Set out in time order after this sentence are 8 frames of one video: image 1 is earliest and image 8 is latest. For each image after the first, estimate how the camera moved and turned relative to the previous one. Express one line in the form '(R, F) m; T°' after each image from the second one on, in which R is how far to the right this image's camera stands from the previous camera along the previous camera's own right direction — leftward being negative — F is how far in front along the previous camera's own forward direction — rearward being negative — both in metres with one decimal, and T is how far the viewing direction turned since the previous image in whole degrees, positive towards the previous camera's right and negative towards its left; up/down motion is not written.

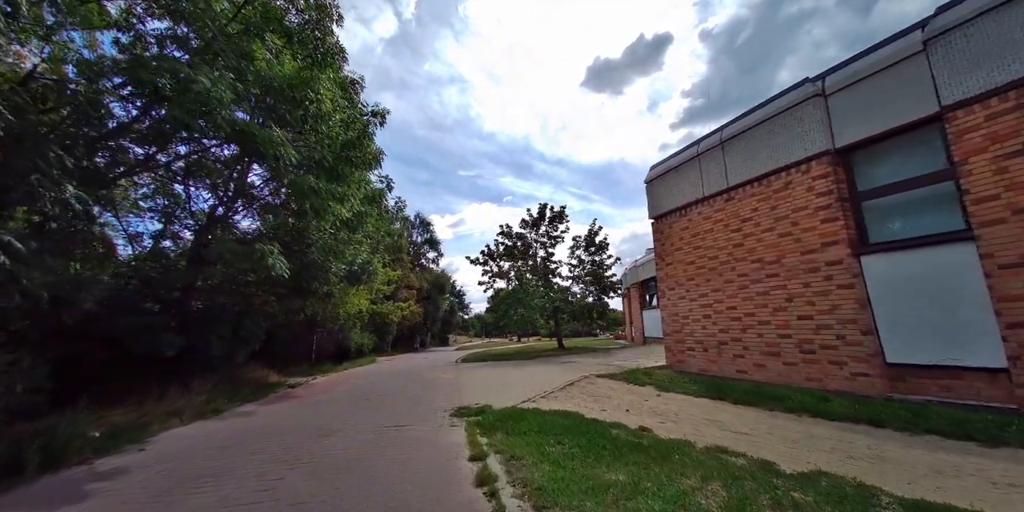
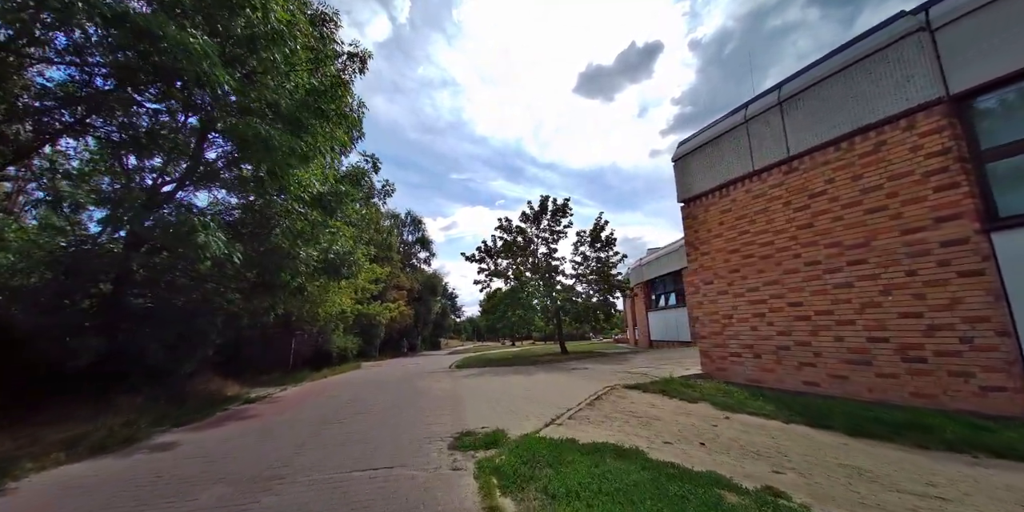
(-0.4, +1.7) m; +1°
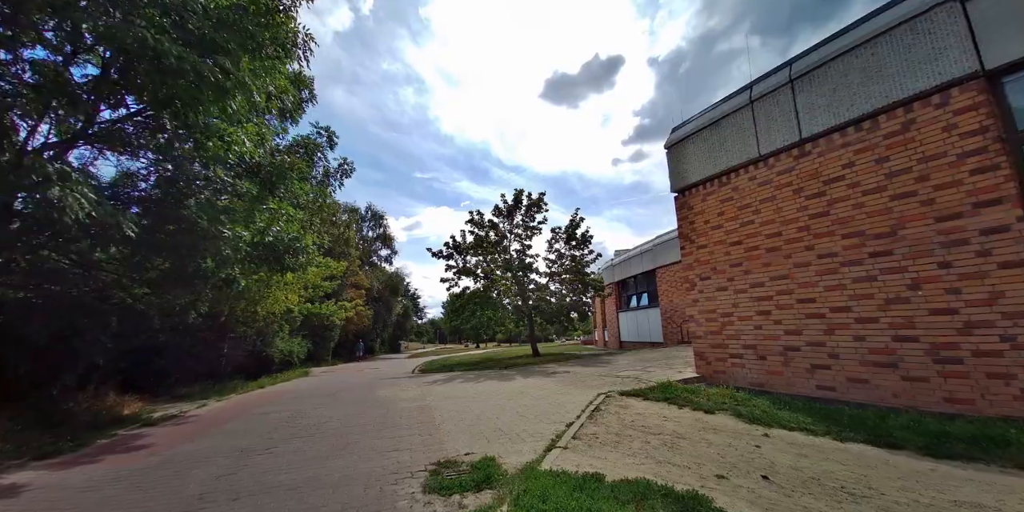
(-0.4, +1.2) m; +6°
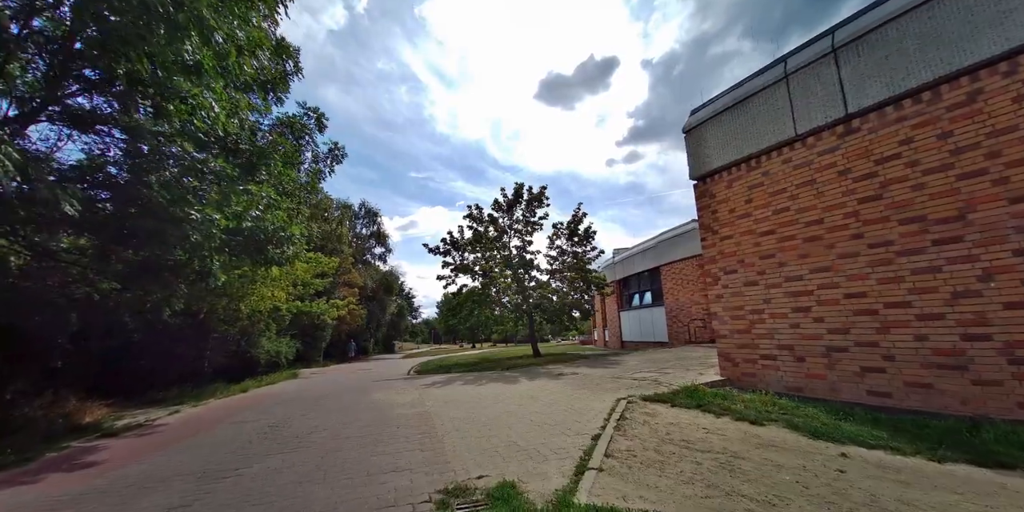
(-0.3, +0.7) m; +1°
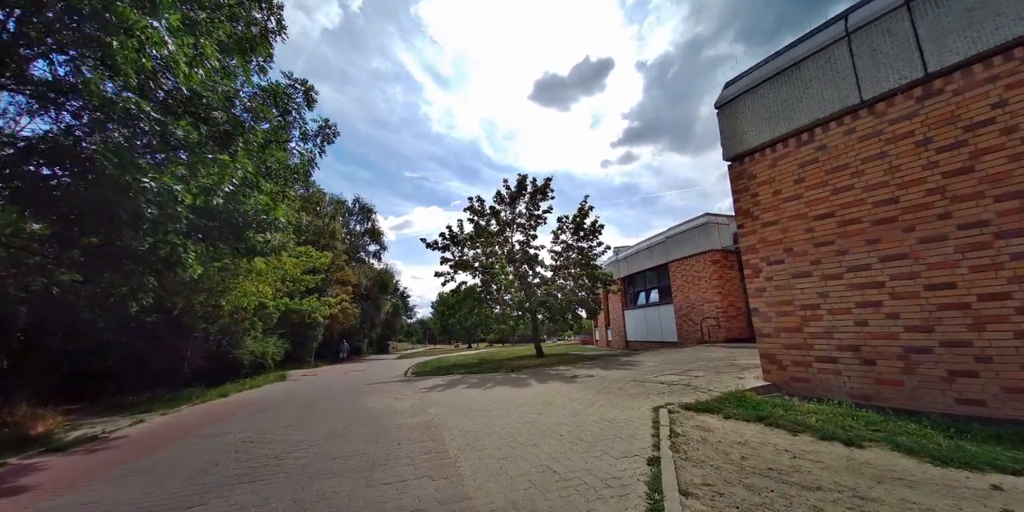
(-0.4, +0.9) m; +1°
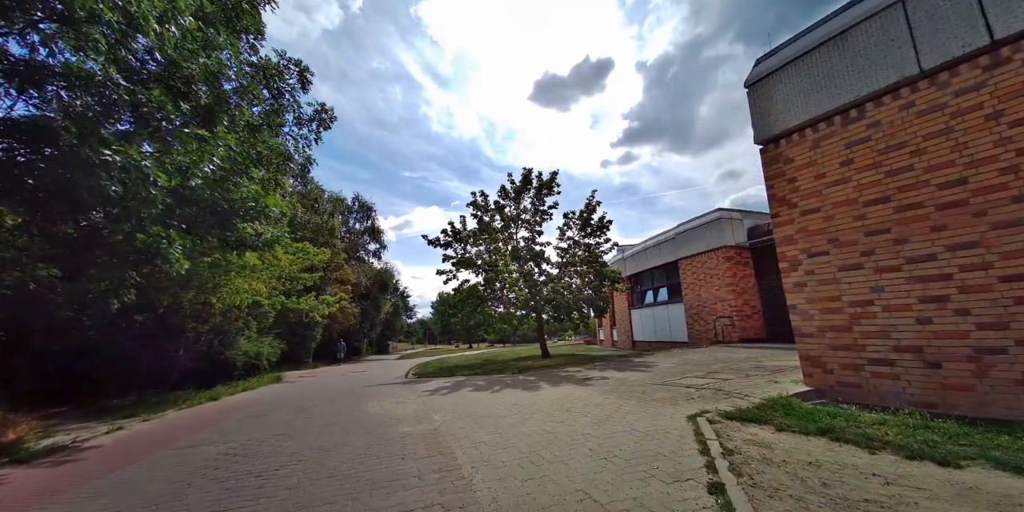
(-0.2, +0.6) m; 0°
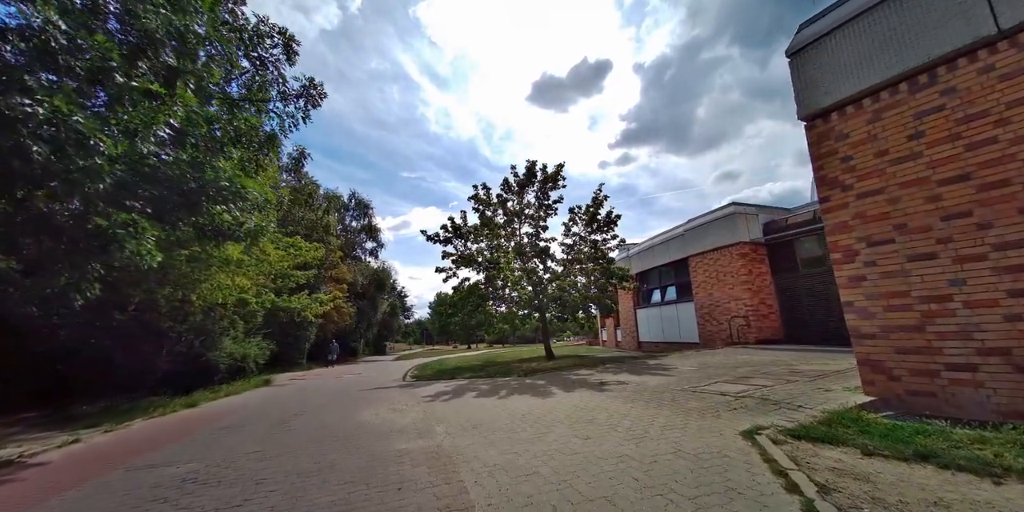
(-0.2, +0.8) m; 0°
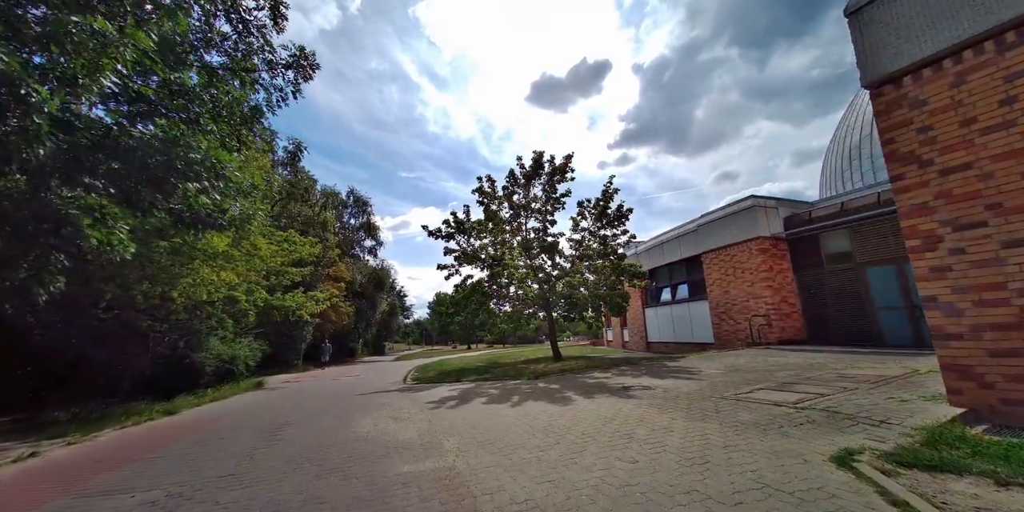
(-0.3, +0.8) m; 0°
